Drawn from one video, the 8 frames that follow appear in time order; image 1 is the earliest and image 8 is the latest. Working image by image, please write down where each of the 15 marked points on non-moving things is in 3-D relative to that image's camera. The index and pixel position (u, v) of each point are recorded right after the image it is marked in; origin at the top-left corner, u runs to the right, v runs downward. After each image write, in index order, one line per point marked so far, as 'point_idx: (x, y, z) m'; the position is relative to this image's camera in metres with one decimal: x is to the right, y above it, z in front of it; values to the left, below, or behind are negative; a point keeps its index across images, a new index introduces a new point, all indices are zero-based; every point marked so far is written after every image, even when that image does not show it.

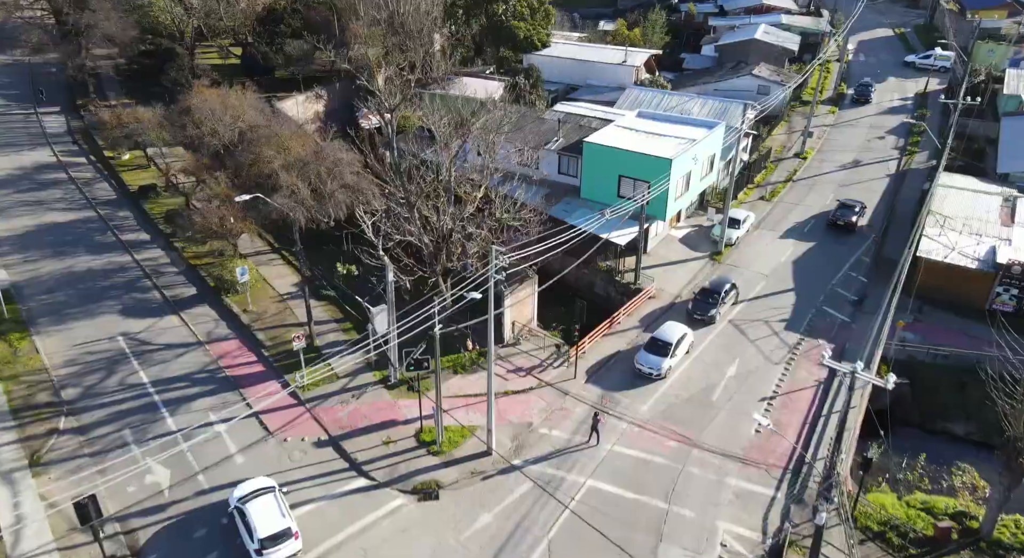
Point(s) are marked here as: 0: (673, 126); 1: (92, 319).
0: (+4.0, +3.7, +17.7) m
1: (-8.1, -0.8, +13.7) m
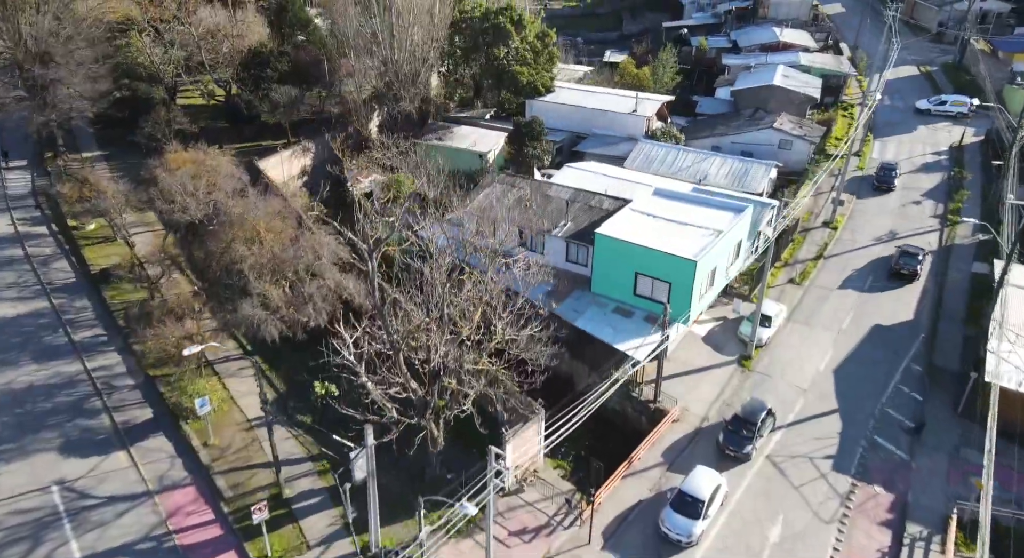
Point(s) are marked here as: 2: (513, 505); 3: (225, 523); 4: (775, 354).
0: (+4.1, +1.5, +15.7) m
1: (-8.1, -3.0, +11.8) m
2: (0.0, -3.5, +11.2) m
3: (-4.3, -3.7, +10.7) m
4: (+5.5, -1.6, +14.8) m
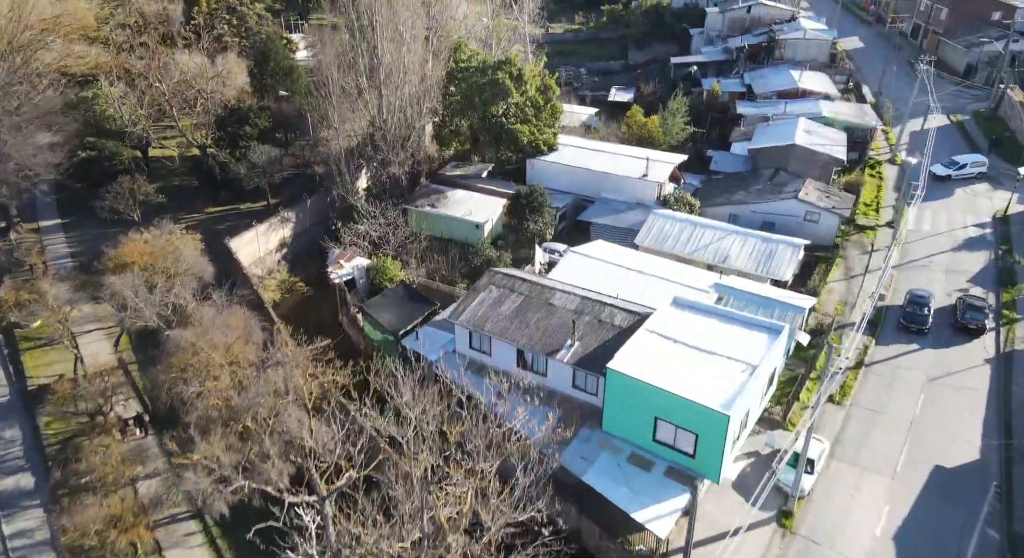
0: (+4.1, -1.0, +13.5) m
1: (-8.1, -5.4, +9.5) m
2: (0.0, -6.0, +8.9) m
3: (-4.4, -6.1, +8.4) m
4: (+5.4, -4.1, +12.5) m
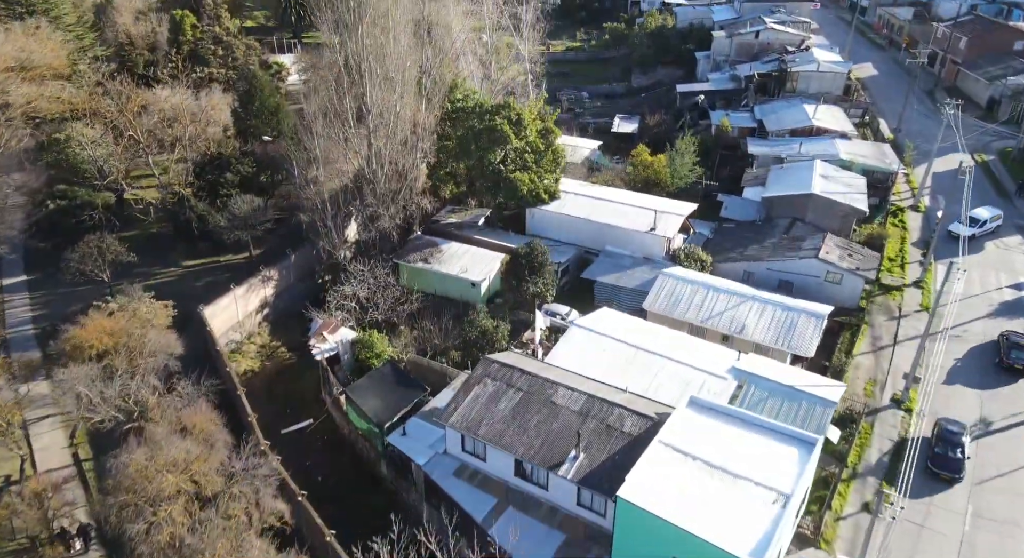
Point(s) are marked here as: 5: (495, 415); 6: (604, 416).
0: (+4.0, -2.8, +11.9) m
1: (-8.2, -7.2, +8.0) m
2: (-0.1, -7.7, +7.3) m
3: (-4.4, -7.9, +6.8) m
4: (+5.4, -5.8, +10.9) m
5: (-0.3, -2.5, +13.3) m
6: (+1.7, -2.5, +12.9) m
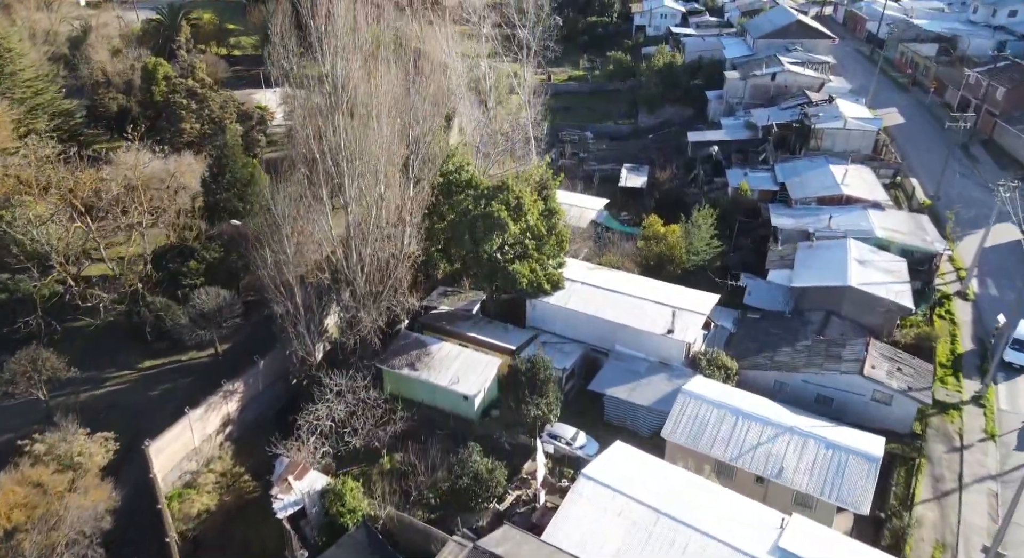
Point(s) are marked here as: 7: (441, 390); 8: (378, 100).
0: (+3.9, -5.6, +9.3) m
1: (-8.2, -10.0, +5.3) m
2: (-0.1, -10.5, +4.6) m
3: (-4.5, -10.6, +4.1) m
4: (+5.3, -8.6, +8.3) m
5: (-0.4, -5.4, +10.6) m
6: (+1.6, -5.3, +10.2) m
7: (-1.9, -2.9, +18.7) m
8: (-3.4, +4.7, +18.4) m
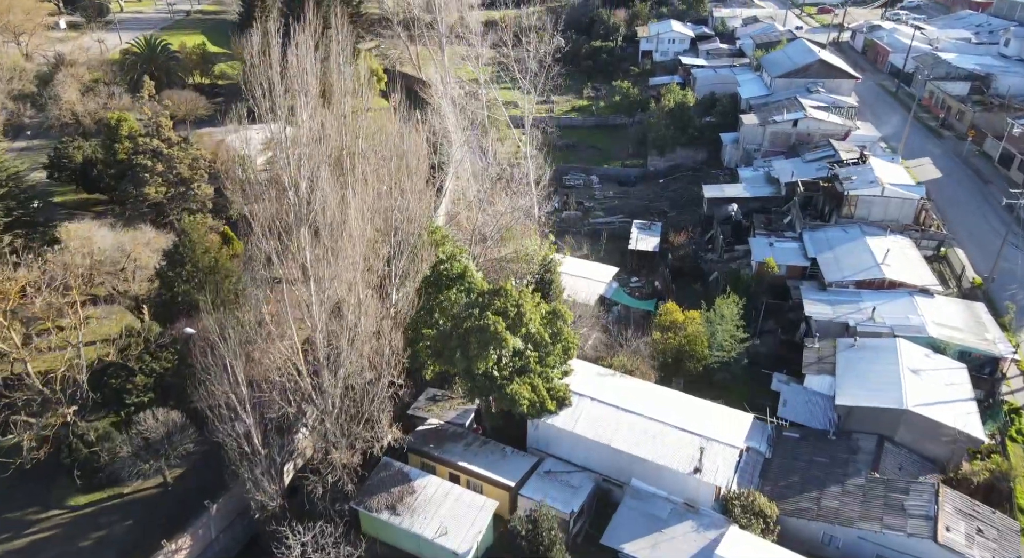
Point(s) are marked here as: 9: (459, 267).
0: (+3.9, -8.5, +6.3) m
1: (-8.3, -12.8, +2.3) m
2: (-0.2, -13.3, +1.6) m
3: (-4.5, -13.5, +1.1) m
4: (+5.3, -11.5, +5.3) m
5: (-0.4, -8.2, +7.6) m
6: (+1.6, -8.1, +7.2) m
7: (-1.9, -5.8, +15.7) m
8: (-3.5, +1.8, +15.4) m
9: (-1.3, +0.3, +18.3) m
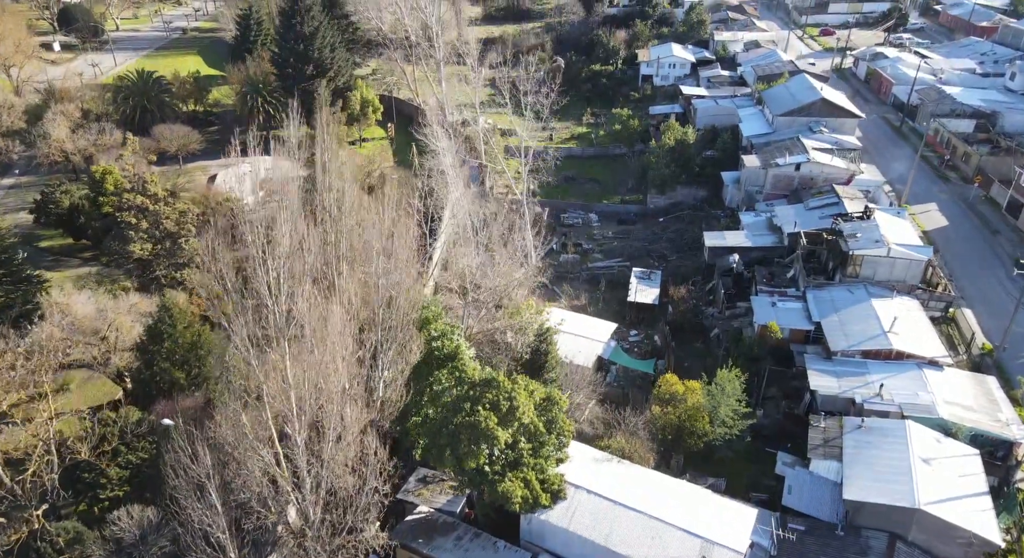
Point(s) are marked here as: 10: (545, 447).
0: (+3.7, -10.5, +5.5) m
1: (-8.5, -14.8, +1.4) m
2: (-0.4, -15.4, +0.8) m
3: (-4.7, -15.5, +0.3) m
4: (+5.1, -13.5, +4.4) m
5: (-0.6, -10.3, +6.8) m
6: (+1.4, -10.2, +6.4) m
7: (-2.1, -7.9, +14.9) m
8: (-3.7, -0.3, +14.7) m
9: (-1.5, -1.8, +17.5) m
10: (+0.8, -4.0, +17.0) m
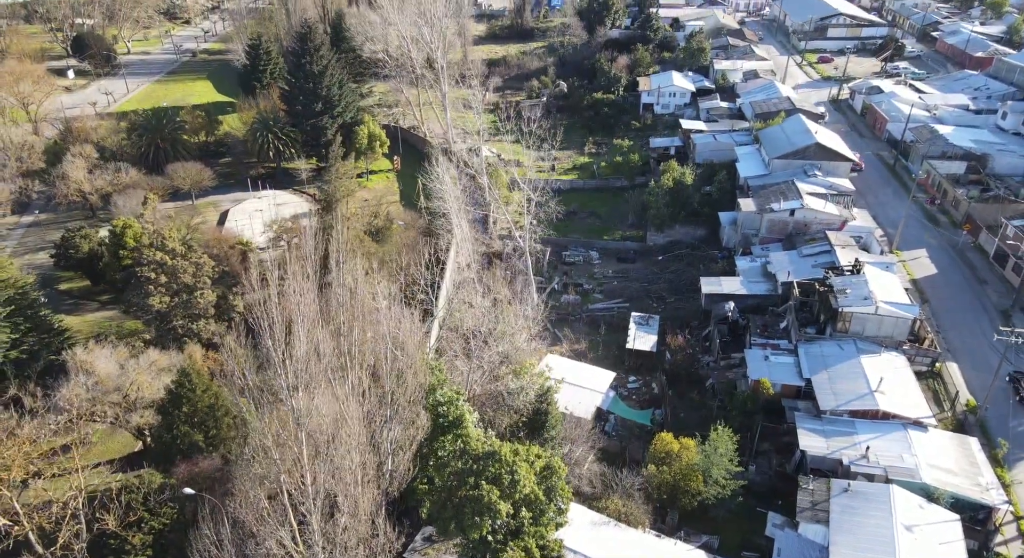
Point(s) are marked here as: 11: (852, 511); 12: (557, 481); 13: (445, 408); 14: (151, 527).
0: (+3.7, -12.4, +6.4) m
1: (-8.5, -16.7, +2.4) m
2: (-0.4, -17.3, +1.7) m
3: (-4.8, -17.4, +1.3) m
4: (+5.0, -15.4, +5.3) m
5: (-0.6, -12.2, +7.8) m
6: (+1.3, -12.1, +7.4) m
7: (-2.1, -9.9, +15.9) m
8: (-3.6, -2.2, +15.7) m
9: (-1.5, -3.7, +18.5) m
10: (+0.8, -6.0, +18.0) m
11: (+9.1, -6.3, +19.3) m
12: (+1.2, -5.3, +18.5) m
13: (-1.8, -3.6, +18.9) m
14: (-9.1, -6.4, +17.9) m
